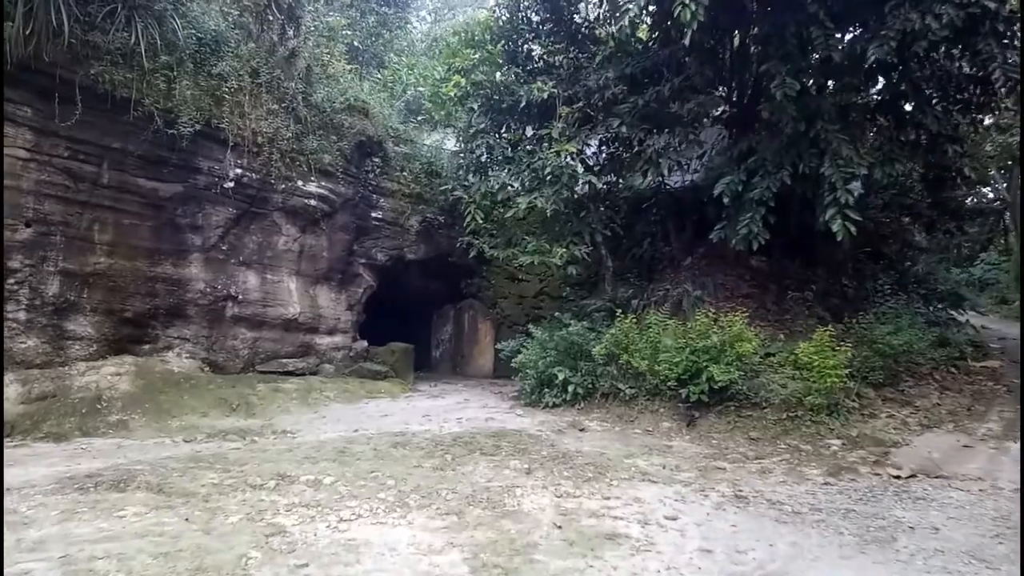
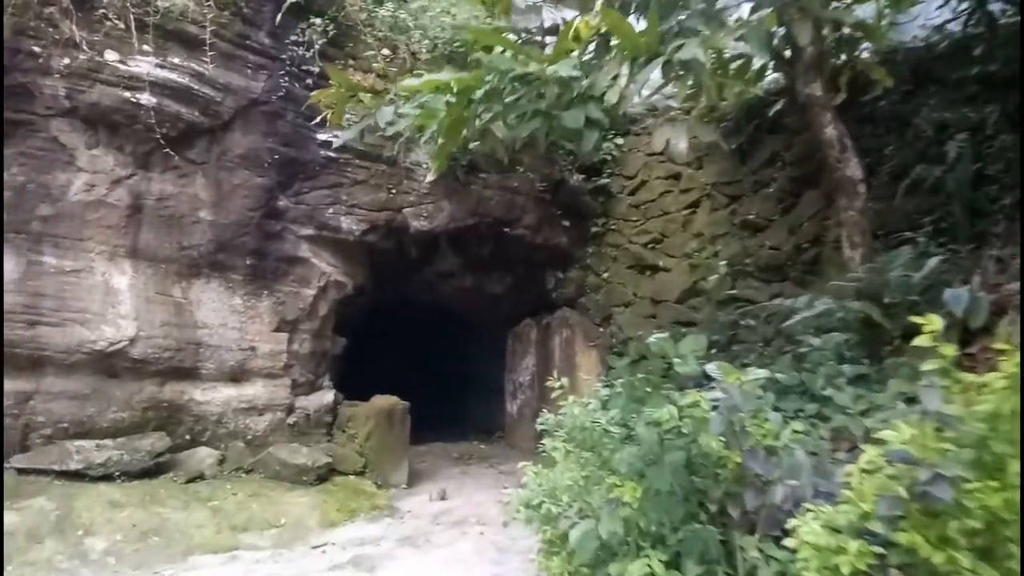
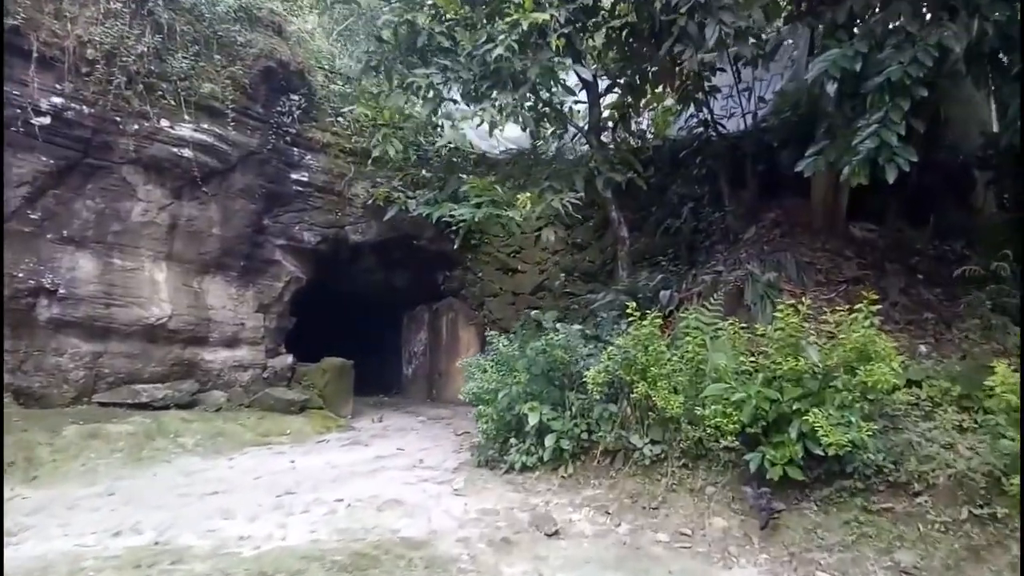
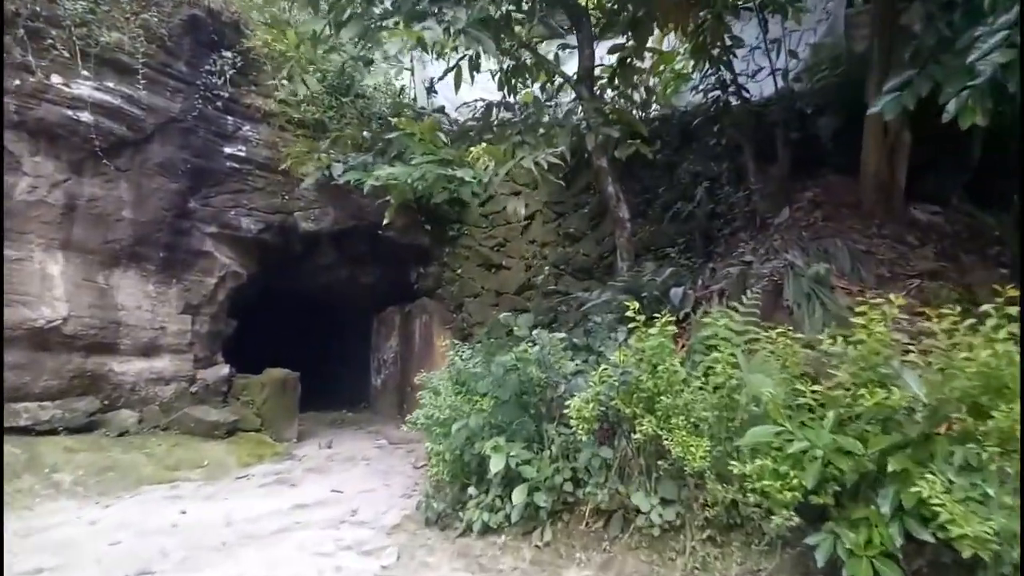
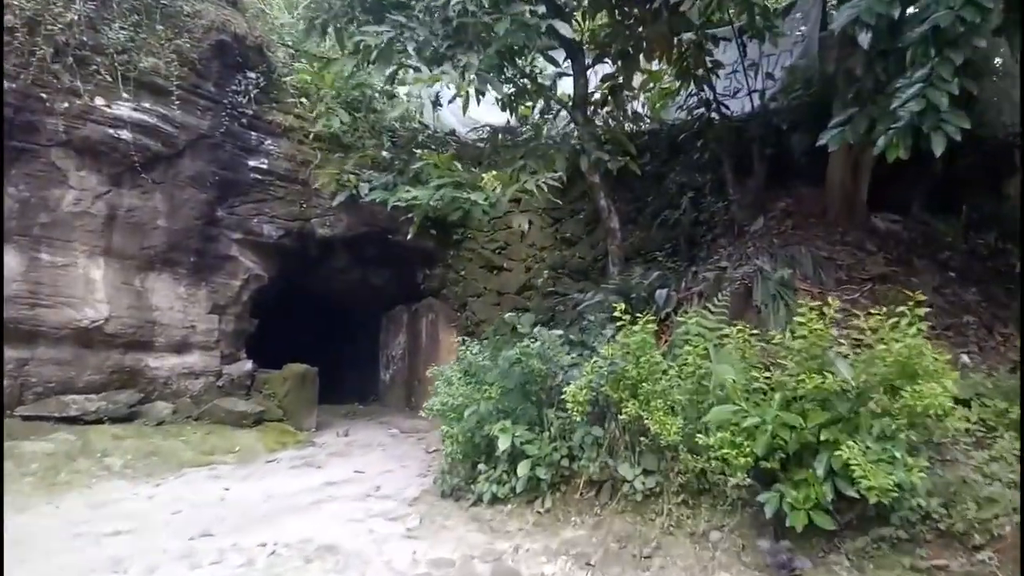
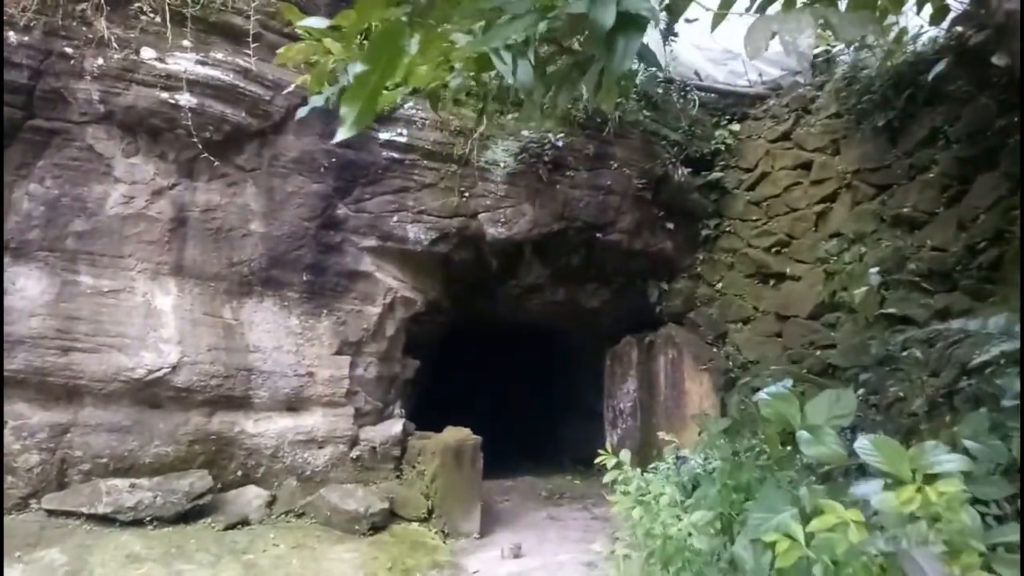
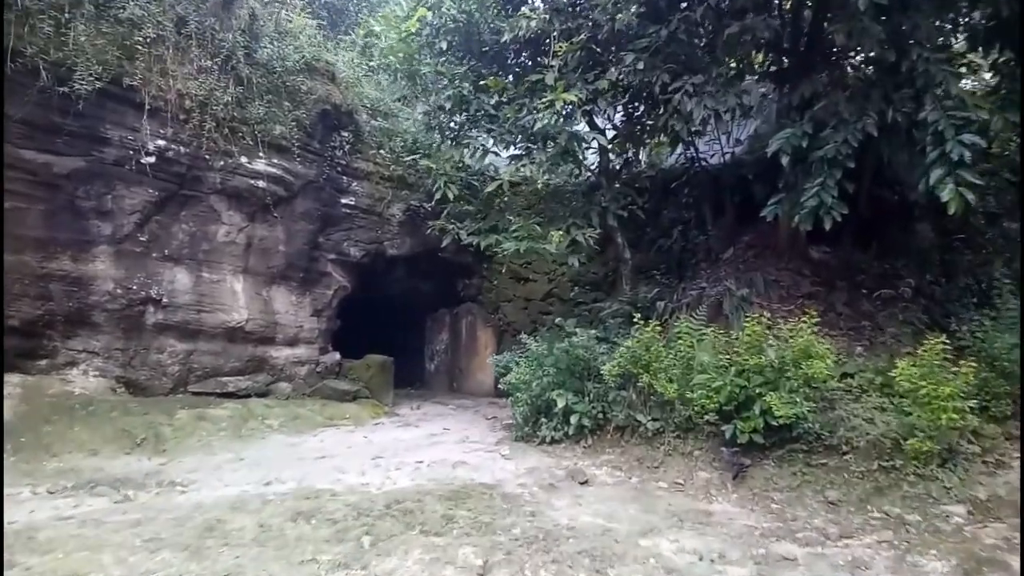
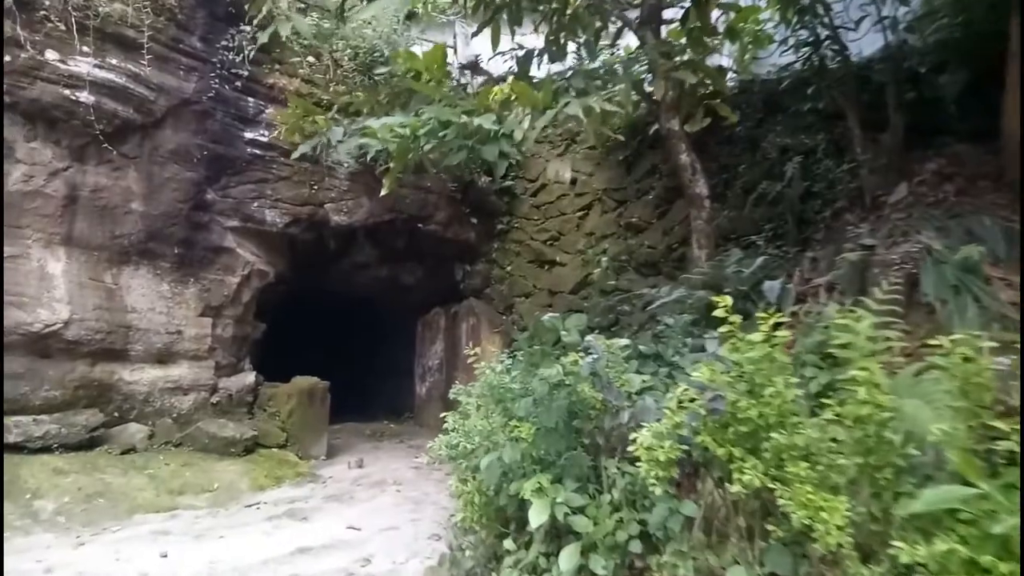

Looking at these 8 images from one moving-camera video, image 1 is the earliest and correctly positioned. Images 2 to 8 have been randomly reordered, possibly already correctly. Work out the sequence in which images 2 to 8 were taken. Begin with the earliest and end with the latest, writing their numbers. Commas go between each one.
7, 3, 5, 4, 8, 2, 6
